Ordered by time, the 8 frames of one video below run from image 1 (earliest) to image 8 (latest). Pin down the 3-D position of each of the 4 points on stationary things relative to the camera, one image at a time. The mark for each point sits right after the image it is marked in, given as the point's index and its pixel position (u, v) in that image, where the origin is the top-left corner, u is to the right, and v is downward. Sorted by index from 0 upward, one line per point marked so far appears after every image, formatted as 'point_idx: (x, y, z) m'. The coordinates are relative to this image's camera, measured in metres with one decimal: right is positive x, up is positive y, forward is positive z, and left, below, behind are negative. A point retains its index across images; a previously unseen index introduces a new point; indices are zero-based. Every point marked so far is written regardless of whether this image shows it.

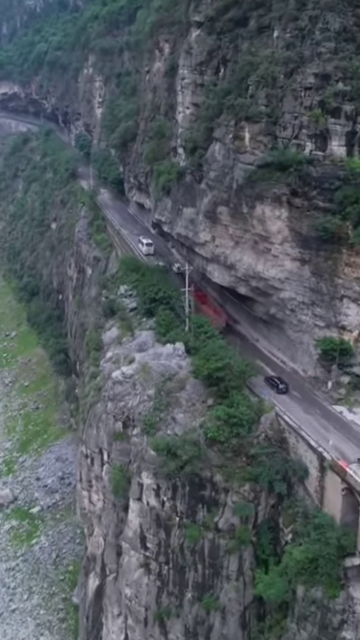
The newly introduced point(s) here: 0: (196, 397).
0: (+0.5, -2.4, +17.2) m
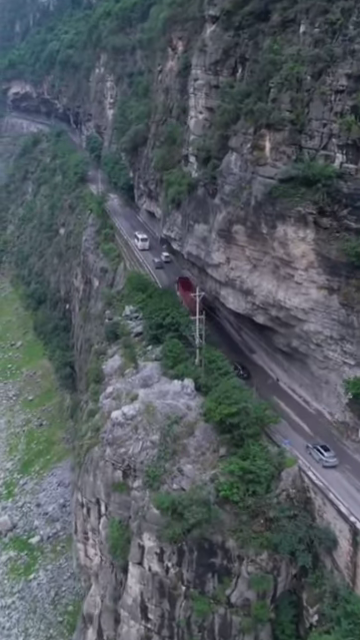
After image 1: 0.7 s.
0: (+0.7, -3.4, +15.1) m
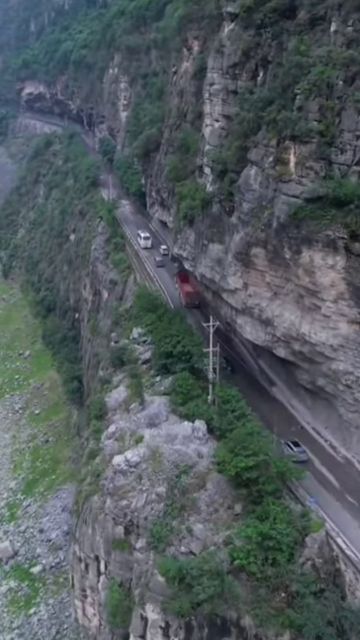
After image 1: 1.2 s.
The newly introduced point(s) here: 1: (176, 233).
0: (+0.9, -4.3, +13.3) m
1: (-0.2, +3.0, +19.7) m
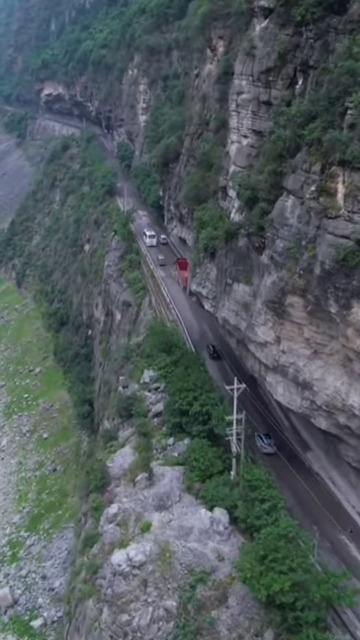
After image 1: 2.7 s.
0: (+1.2, -5.7, +10.5) m
1: (+0.4, +1.7, +16.9) m
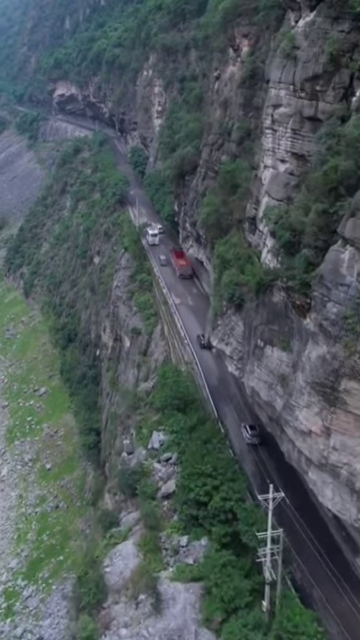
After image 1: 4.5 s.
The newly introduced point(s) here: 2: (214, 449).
0: (+1.4, -7.2, +7.5) m
1: (+0.9, +0.2, +13.9) m
2: (+0.8, -3.1, +13.3) m
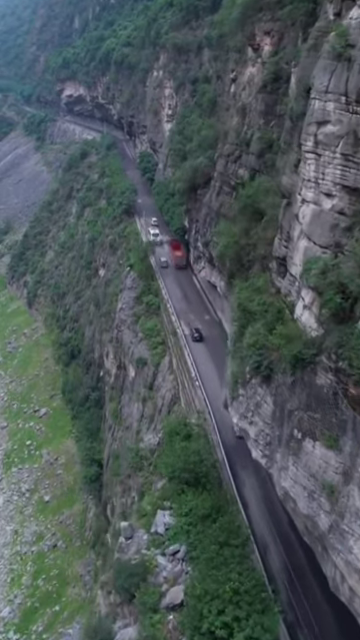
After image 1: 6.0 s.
0: (+1.5, -8.6, +4.7) m
1: (+1.1, -1.1, +11.2) m
2: (+1.0, -4.4, +10.6) m
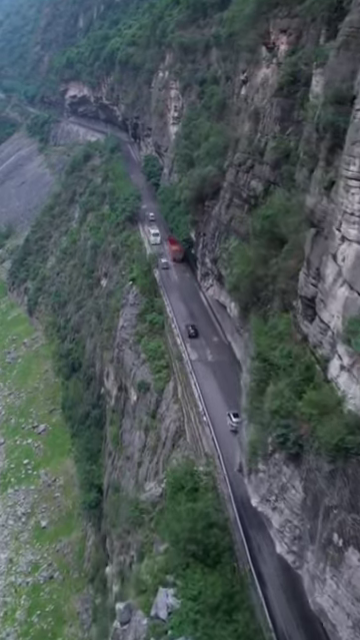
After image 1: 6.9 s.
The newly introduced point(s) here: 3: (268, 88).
0: (+1.5, -9.5, +2.9) m
1: (+1.2, -2.0, +9.3) m
2: (+1.1, -5.3, +8.7) m
3: (+3.0, +8.1, +19.2) m
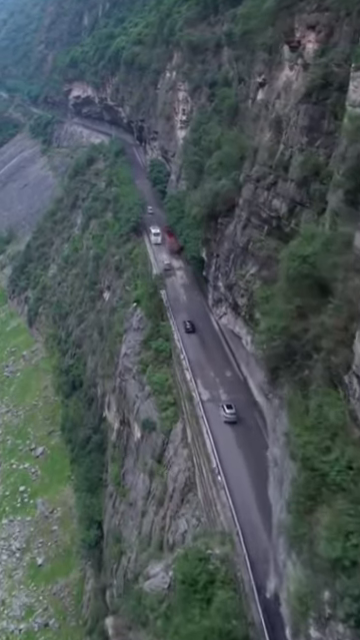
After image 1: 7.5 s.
0: (+1.6, -10.6, +0.5) m
1: (+1.5, -3.2, +6.9) m
2: (+1.3, -6.4, +6.3) m
3: (+3.4, +7.0, +16.8) m
